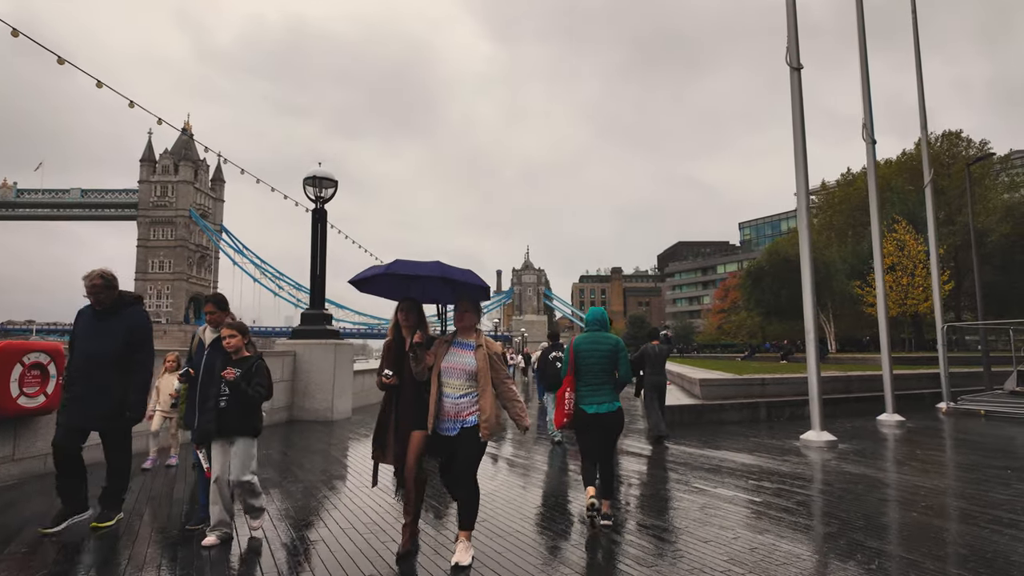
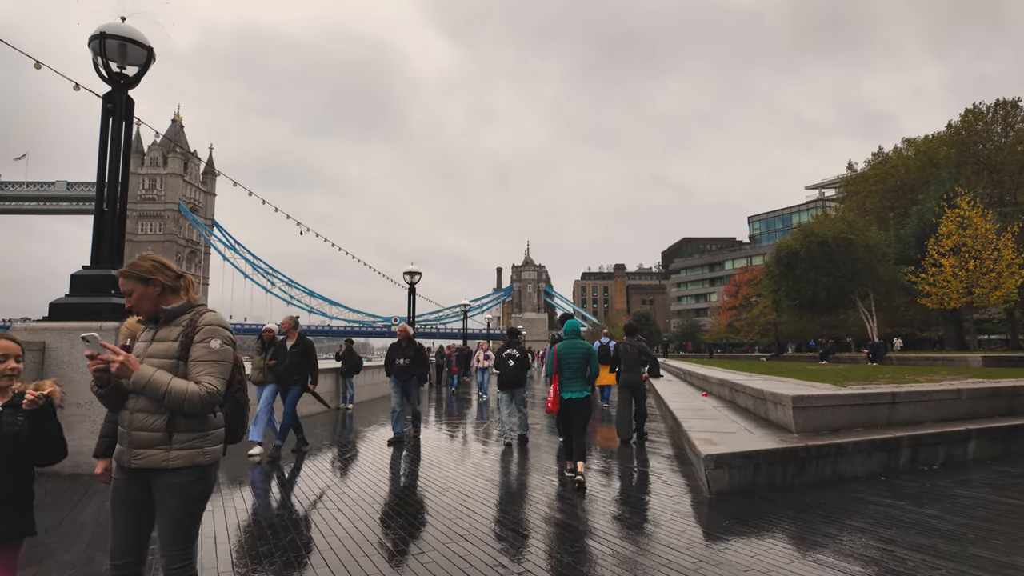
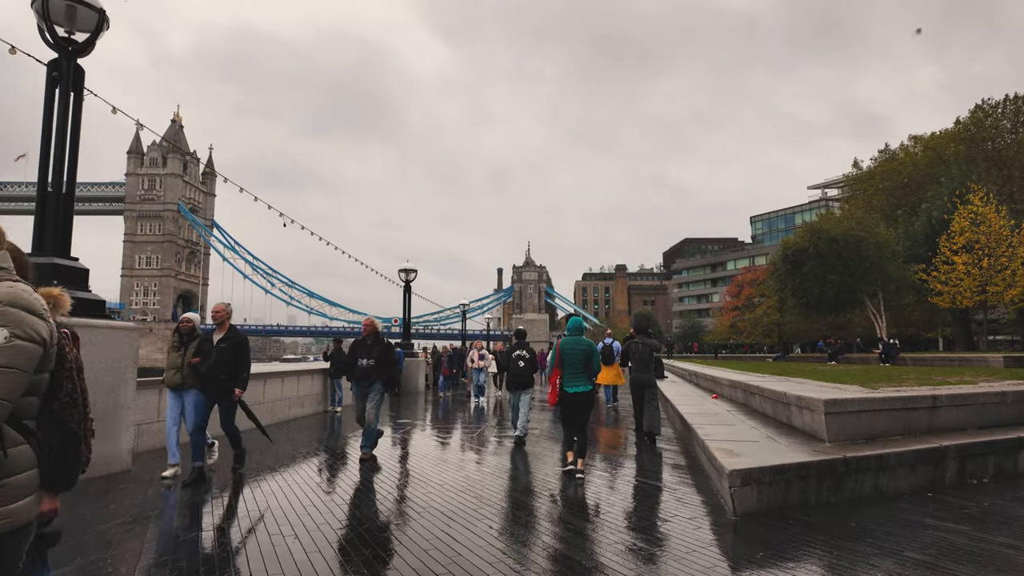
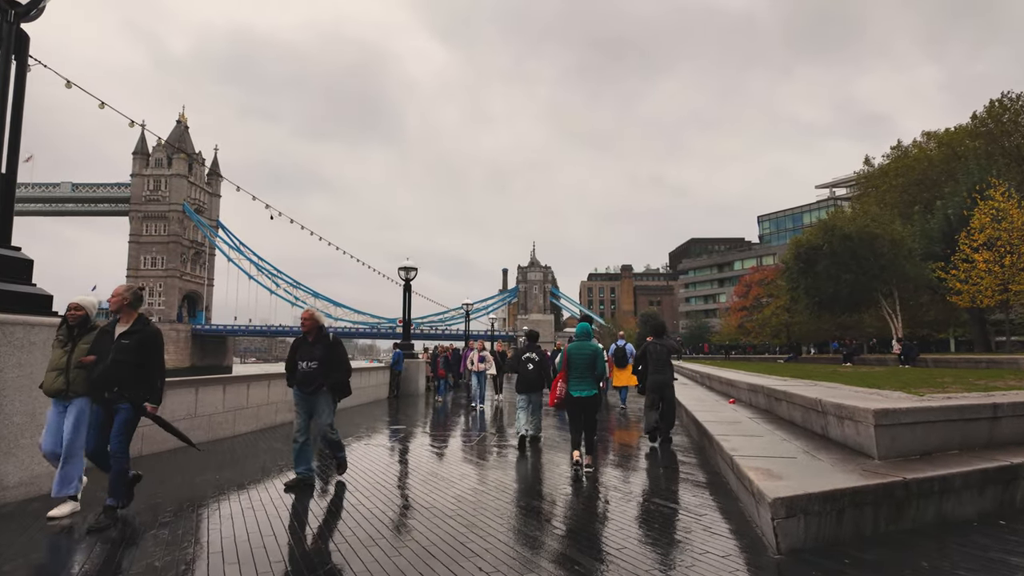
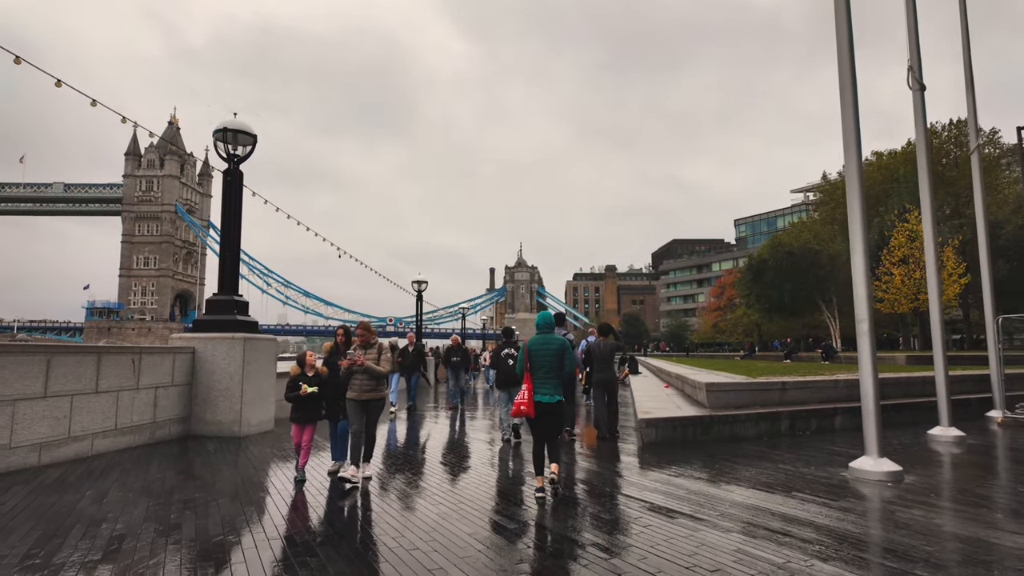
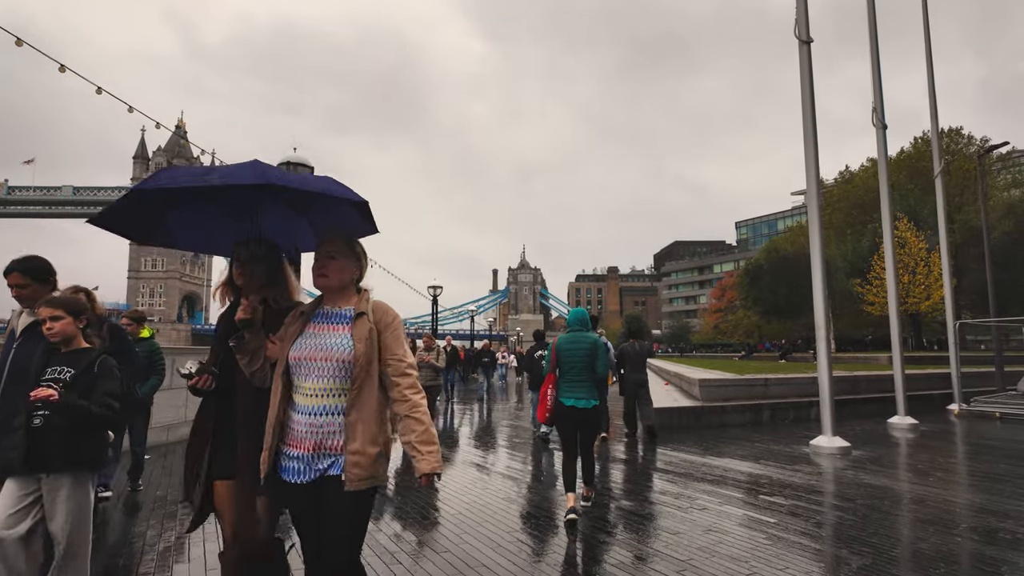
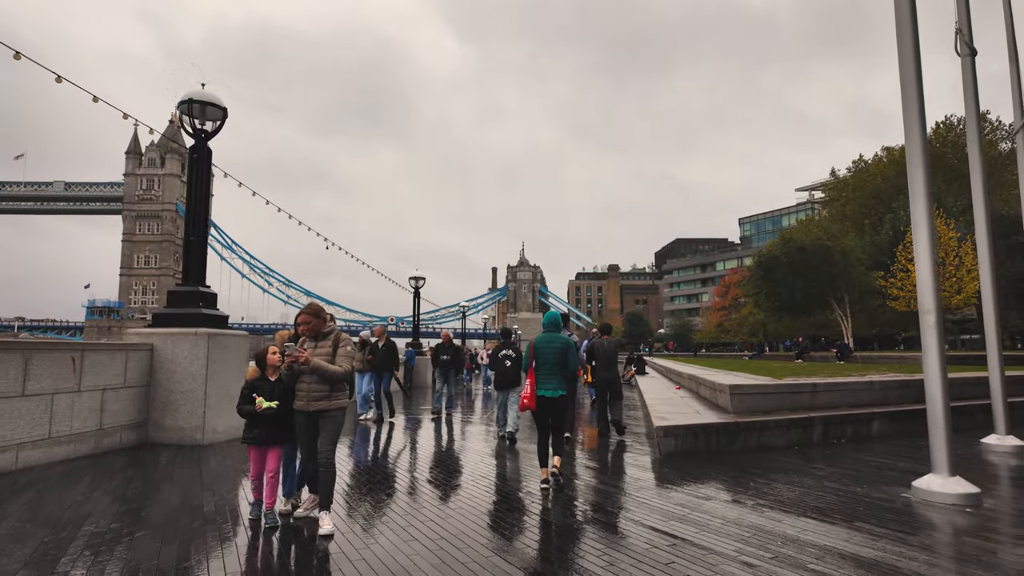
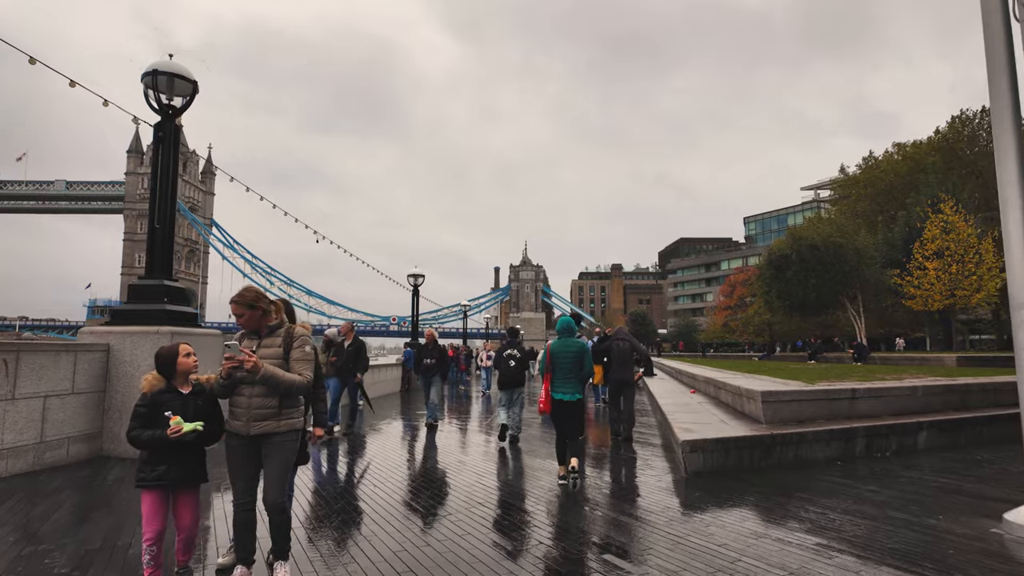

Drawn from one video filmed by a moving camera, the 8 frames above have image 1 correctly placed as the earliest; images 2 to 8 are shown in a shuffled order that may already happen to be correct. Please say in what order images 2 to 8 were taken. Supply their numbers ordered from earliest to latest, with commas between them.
6, 5, 7, 8, 2, 3, 4
